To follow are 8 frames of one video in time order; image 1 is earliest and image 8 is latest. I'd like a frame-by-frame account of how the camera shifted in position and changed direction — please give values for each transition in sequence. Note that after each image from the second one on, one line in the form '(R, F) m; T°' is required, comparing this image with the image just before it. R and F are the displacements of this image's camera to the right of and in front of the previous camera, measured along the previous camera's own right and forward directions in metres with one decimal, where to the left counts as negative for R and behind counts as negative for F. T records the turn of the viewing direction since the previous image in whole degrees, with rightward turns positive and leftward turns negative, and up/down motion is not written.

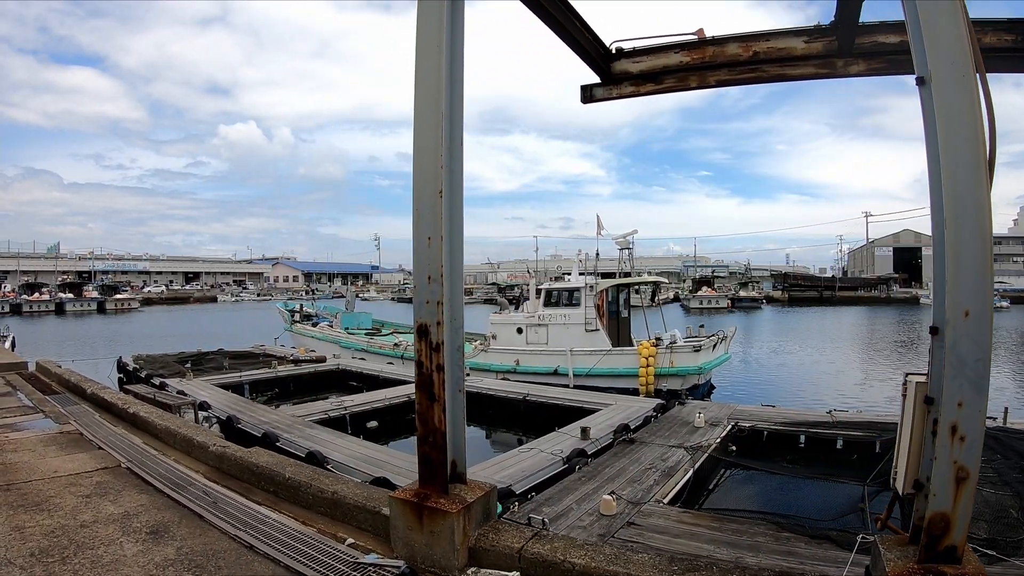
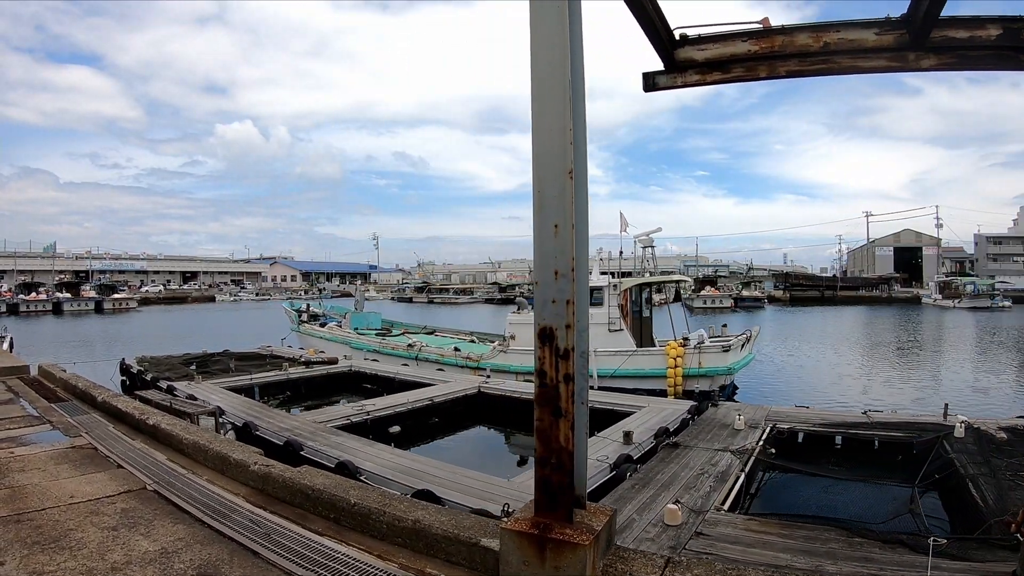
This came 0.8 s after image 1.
(-0.5, +0.3) m; 0°
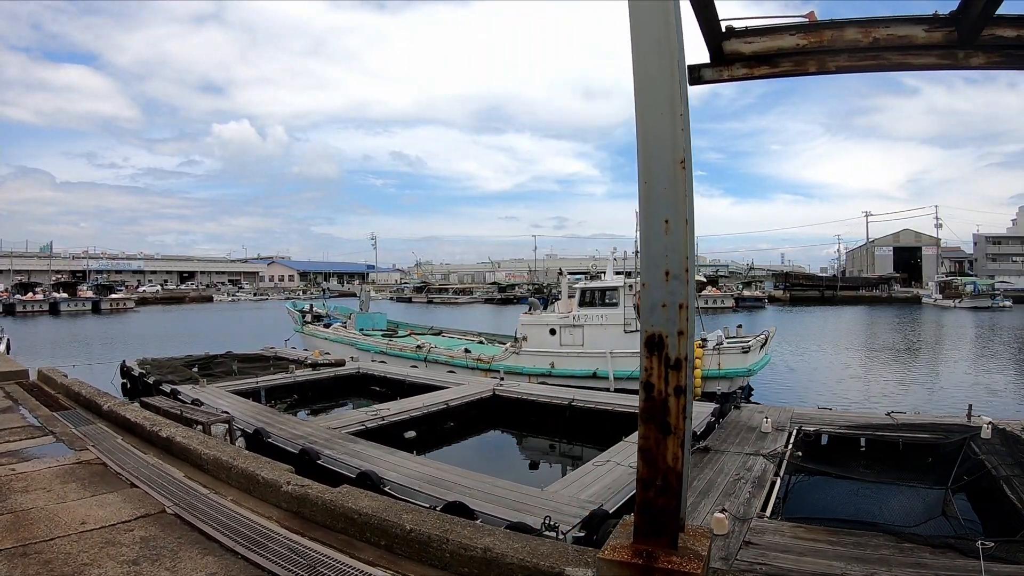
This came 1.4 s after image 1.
(-0.3, +0.2) m; 0°
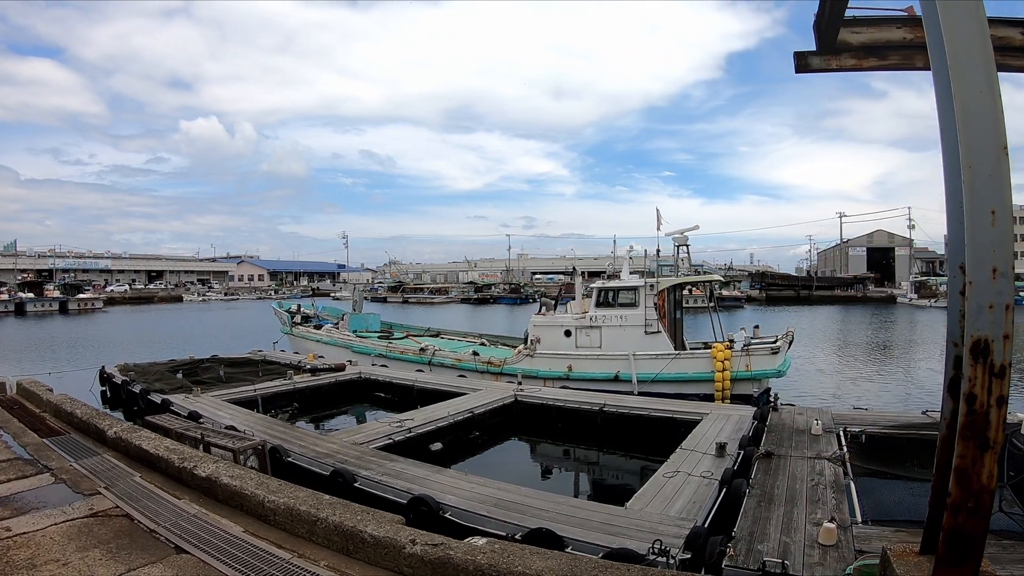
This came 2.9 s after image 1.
(-0.8, +0.5) m; +3°
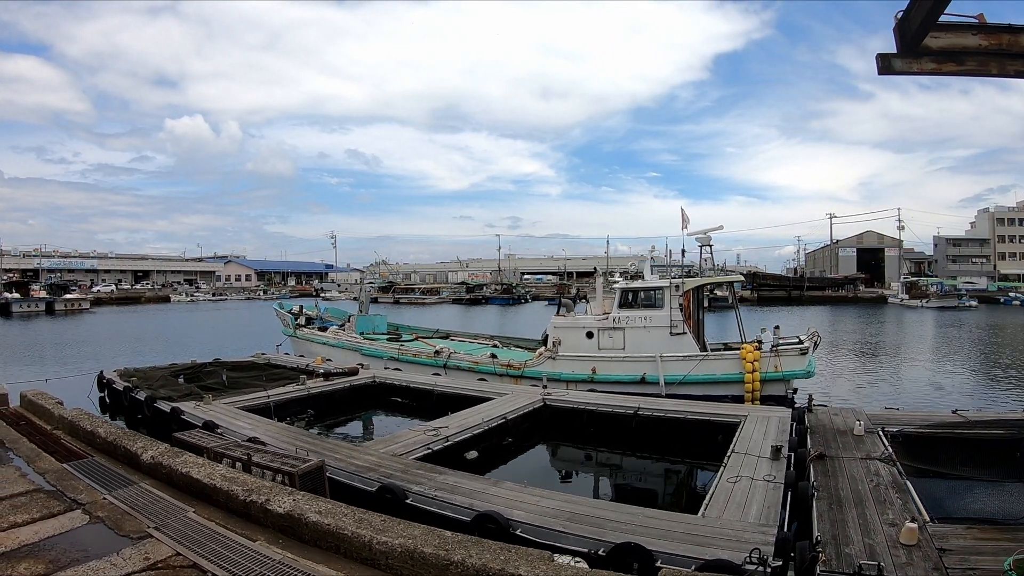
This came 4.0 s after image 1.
(-0.7, +0.2) m; +1°
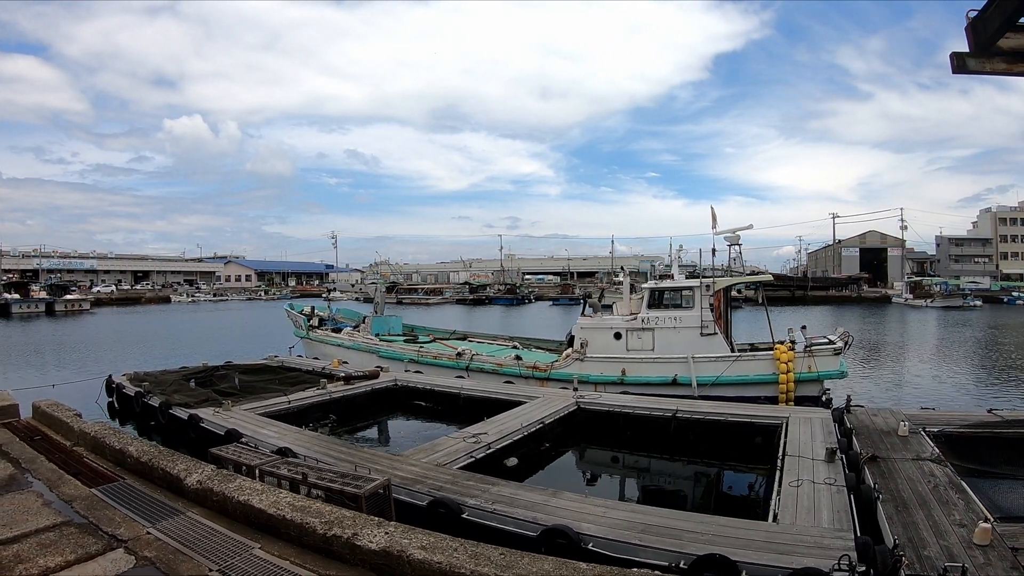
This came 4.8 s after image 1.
(-0.6, +0.1) m; 0°
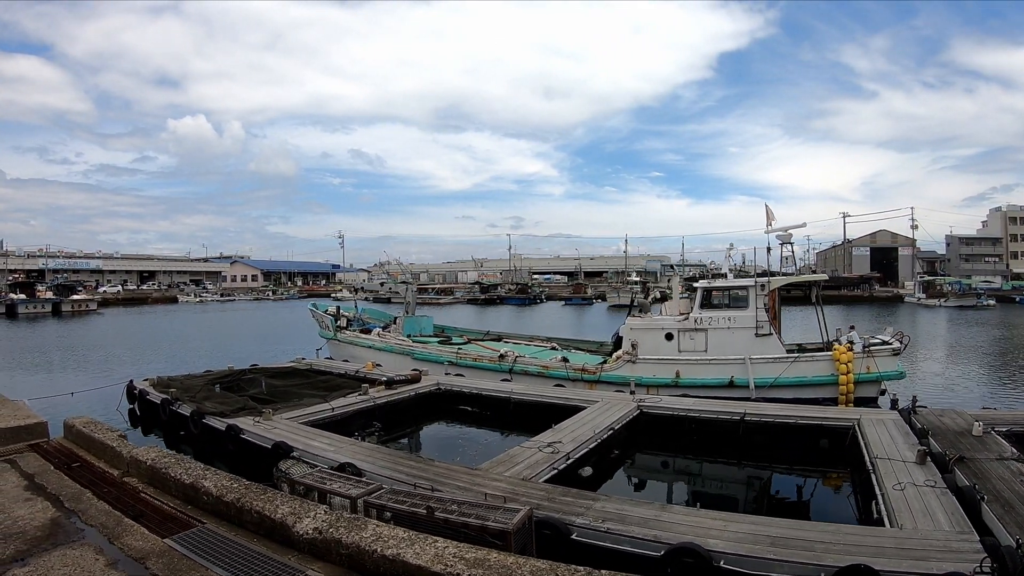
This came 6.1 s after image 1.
(-1.0, 0.0) m; 0°
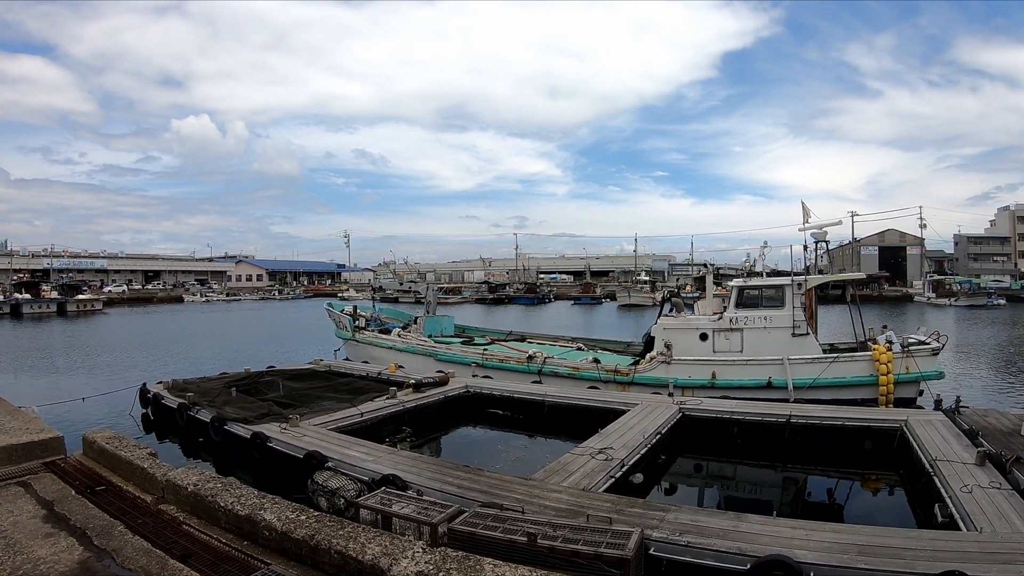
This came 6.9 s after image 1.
(-0.6, 0.0) m; 0°
